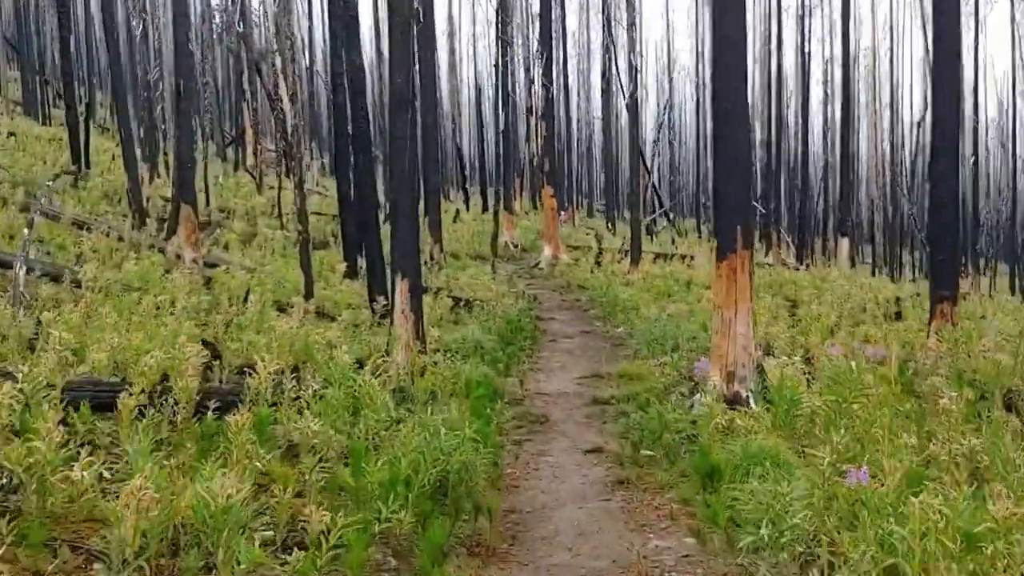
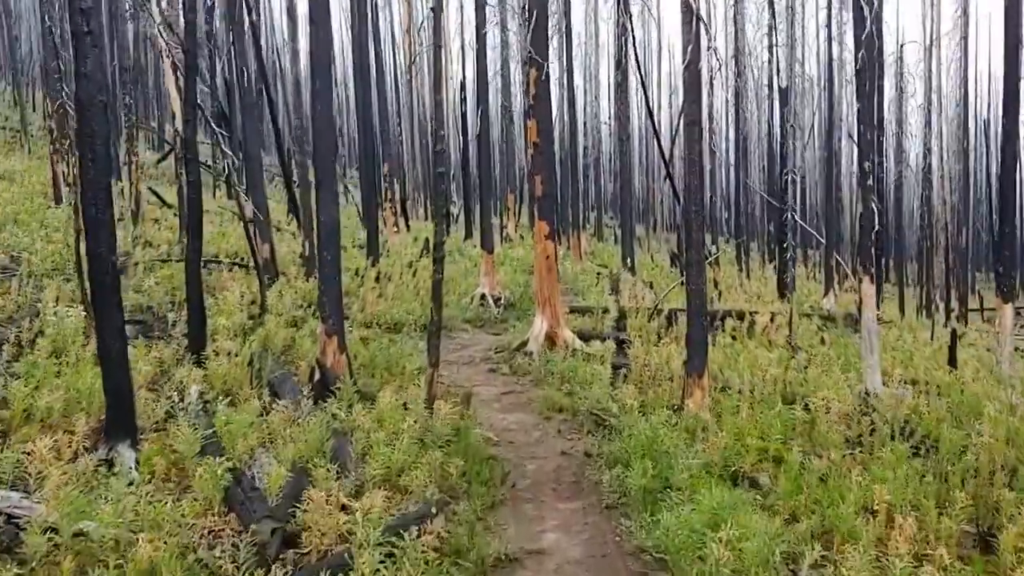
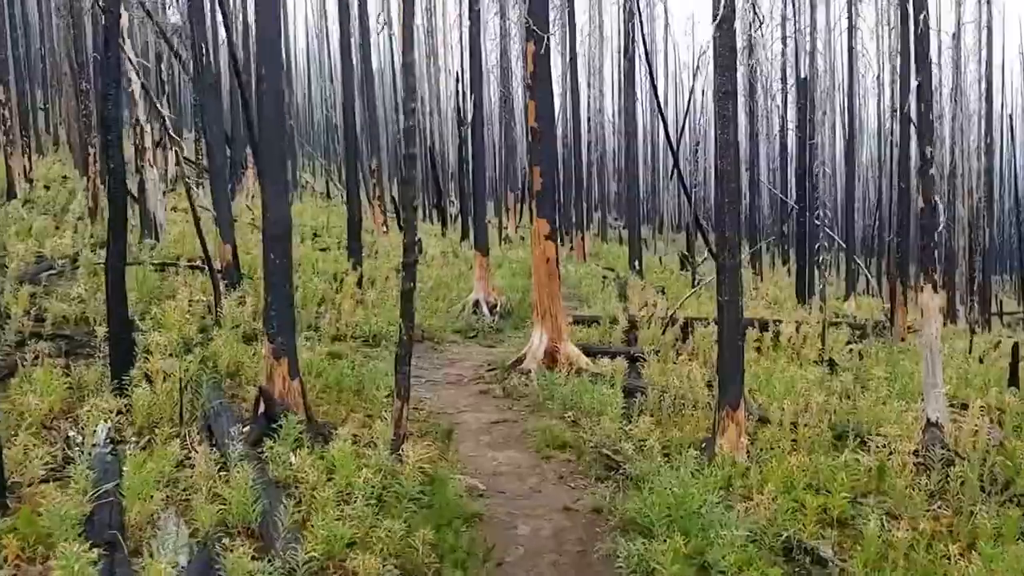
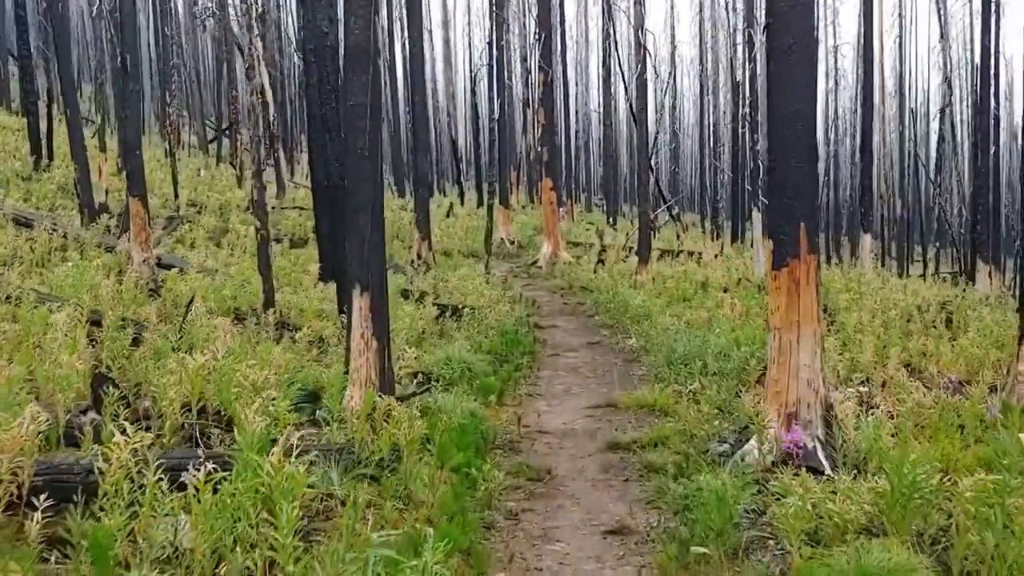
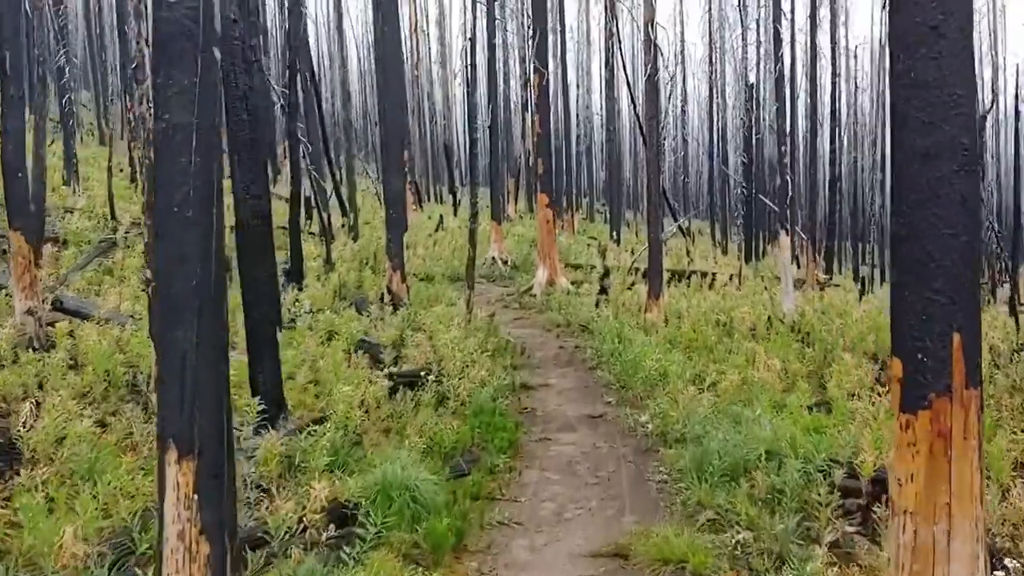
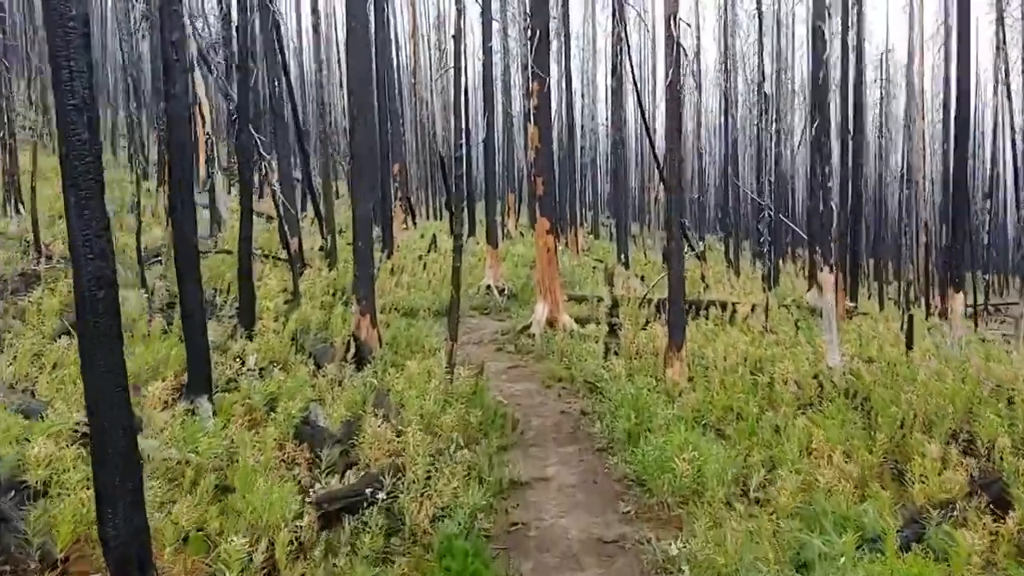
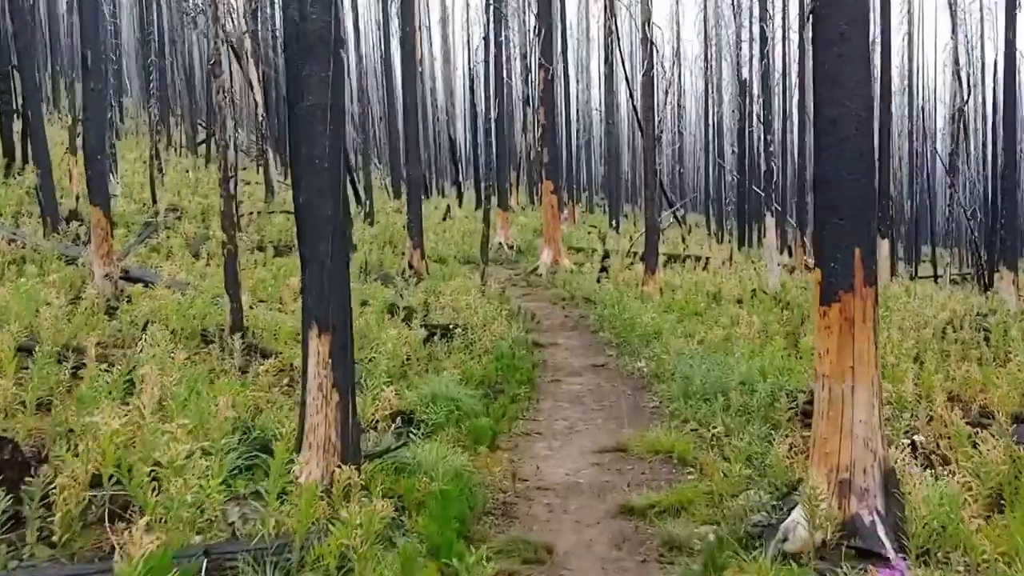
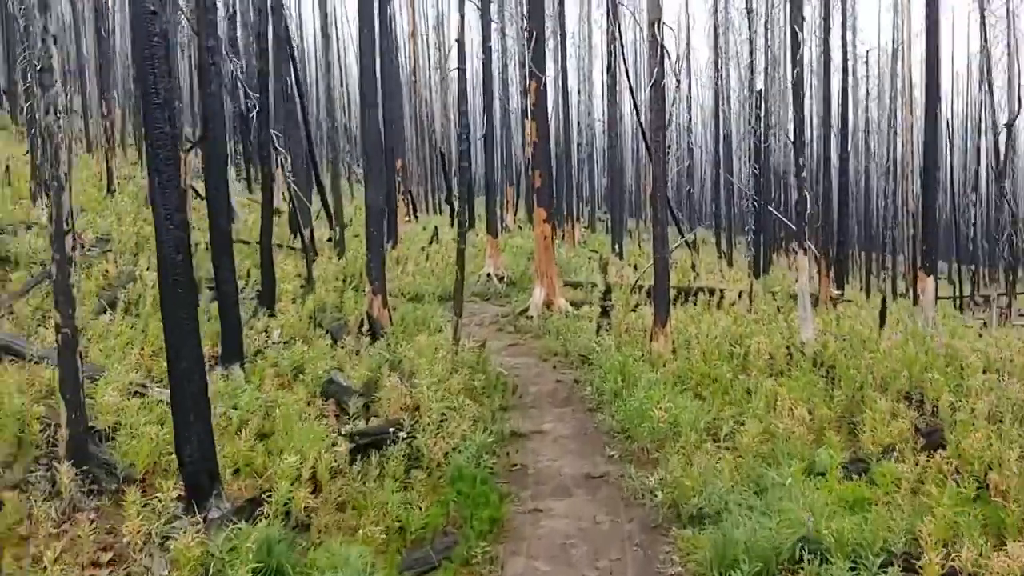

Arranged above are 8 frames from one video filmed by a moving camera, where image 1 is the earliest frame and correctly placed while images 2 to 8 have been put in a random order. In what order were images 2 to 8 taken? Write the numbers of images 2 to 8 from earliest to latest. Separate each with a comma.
4, 7, 5, 8, 6, 2, 3
